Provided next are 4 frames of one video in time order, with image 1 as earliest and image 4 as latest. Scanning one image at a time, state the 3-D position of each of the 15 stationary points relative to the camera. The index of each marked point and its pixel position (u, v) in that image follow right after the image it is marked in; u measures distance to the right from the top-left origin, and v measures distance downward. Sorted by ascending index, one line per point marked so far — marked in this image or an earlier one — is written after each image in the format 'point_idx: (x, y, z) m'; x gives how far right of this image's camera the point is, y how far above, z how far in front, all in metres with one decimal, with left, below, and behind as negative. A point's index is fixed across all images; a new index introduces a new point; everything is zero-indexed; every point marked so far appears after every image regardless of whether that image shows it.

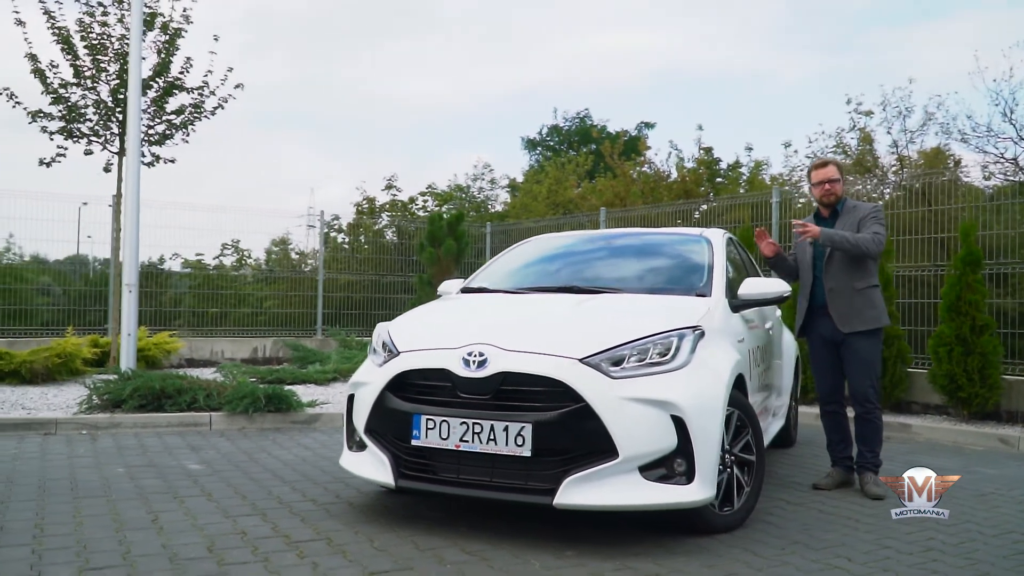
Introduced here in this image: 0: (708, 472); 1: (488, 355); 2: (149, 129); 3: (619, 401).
0: (+0.9, -0.9, +4.2) m
1: (-0.1, -0.3, +4.2) m
2: (-4.3, +1.9, +10.5) m
3: (+0.5, -0.5, +4.0) m
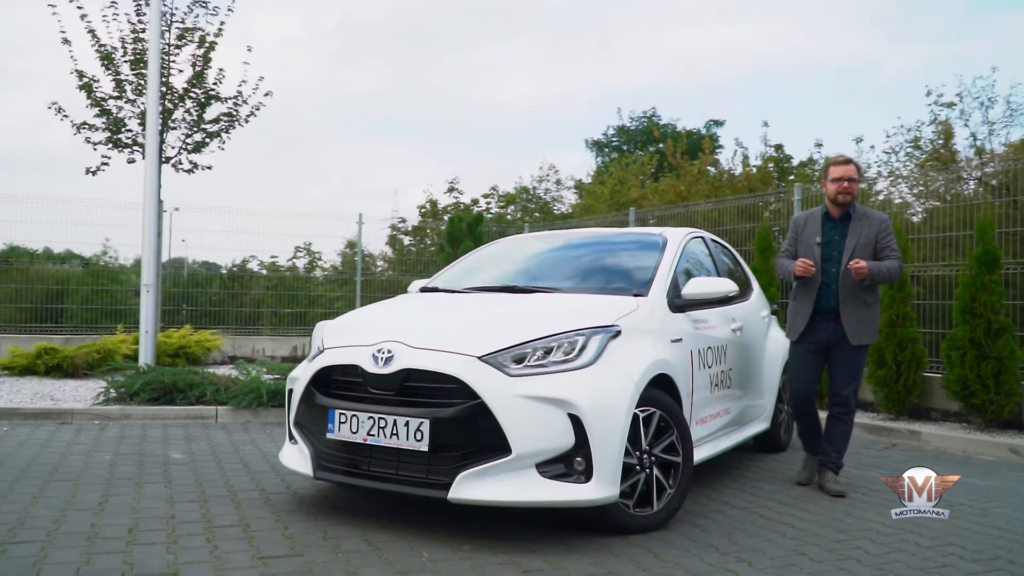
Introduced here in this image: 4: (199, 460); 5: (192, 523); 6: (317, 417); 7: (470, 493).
0: (+0.4, -0.9, +4.2) m
1: (-0.6, -0.3, +4.3) m
2: (-4.0, +1.9, +11.1) m
3: (0.0, -0.5, +4.1) m
4: (-2.2, -1.2, +6.2) m
5: (-1.6, -1.2, +4.5) m
6: (-1.0, -0.7, +4.6) m
7: (-0.2, -0.9, +4.1) m
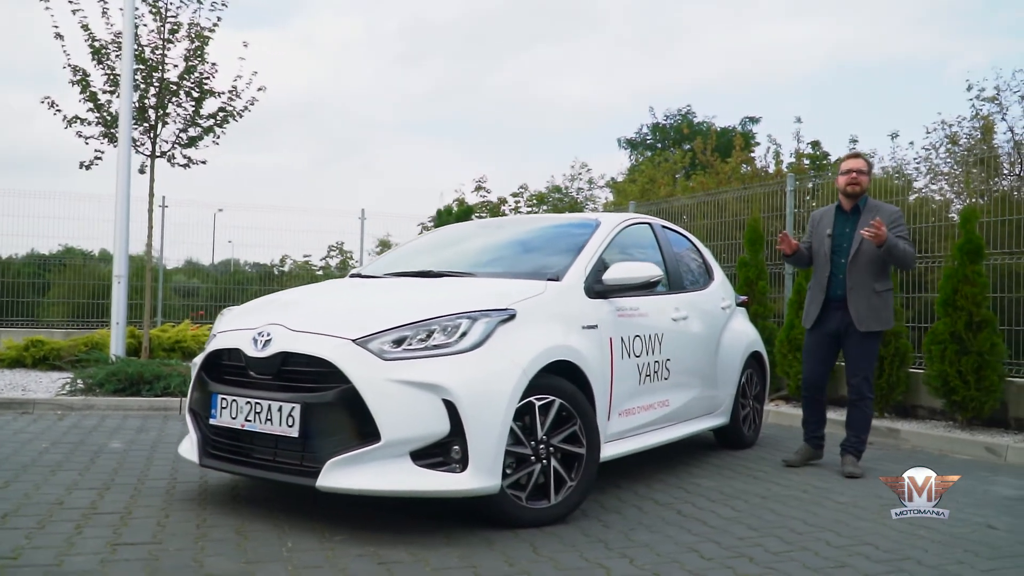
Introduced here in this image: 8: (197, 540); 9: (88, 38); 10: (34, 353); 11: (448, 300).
0: (-0.1, -0.8, +4.0) m
1: (-1.1, -0.2, +4.2) m
2: (-4.1, +1.9, +11.1) m
3: (-0.6, -0.4, +3.9) m
4: (-2.6, -1.1, +6.2) m
5: (-2.1, -1.1, +4.4) m
6: (-1.5, -0.6, +4.5) m
7: (-0.8, -0.8, +3.9) m
8: (-1.4, -1.1, +3.9) m
9: (-5.0, +2.9, +10.6) m
10: (-5.3, -0.7, +9.9) m
11: (-0.3, -0.1, +4.3) m
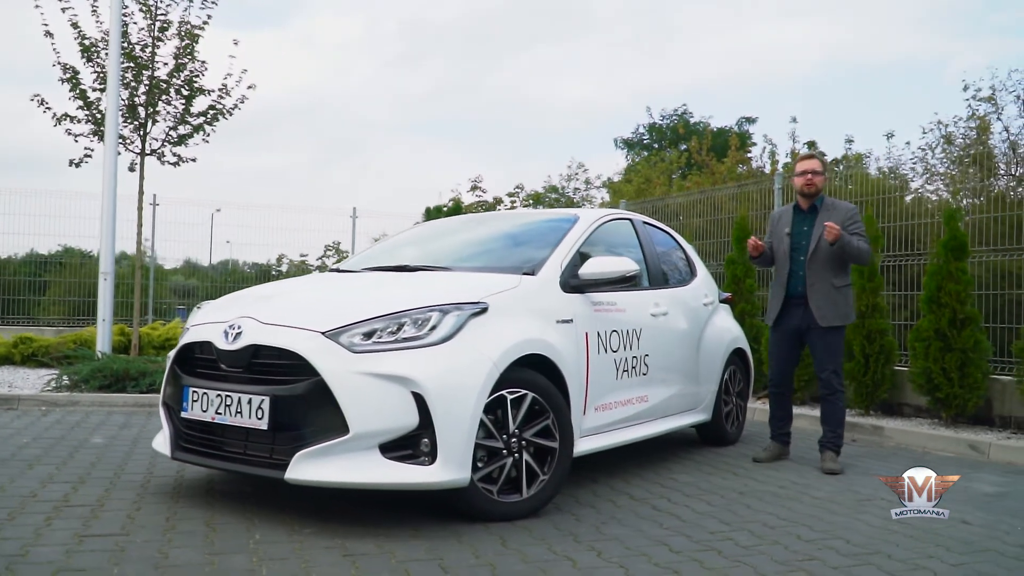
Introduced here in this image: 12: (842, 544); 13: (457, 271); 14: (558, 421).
0: (-0.3, -0.7, +4.0) m
1: (-1.2, -0.2, +4.2) m
2: (-4.2, +2.0, +11.1) m
3: (-0.7, -0.4, +3.9) m
4: (-2.7, -1.1, +6.2) m
5: (-2.3, -1.0, +4.4) m
6: (-1.7, -0.5, +4.5) m
7: (-0.9, -0.8, +3.9) m
8: (-1.5, -1.1, +3.9) m
9: (-5.1, +3.0, +10.6) m
10: (-5.4, -0.7, +9.9) m
11: (-0.4, 0.0, +4.3) m
12: (+1.5, -1.2, +4.1) m
13: (-0.3, +0.1, +5.0) m
14: (+0.2, -0.7, +4.5) m
